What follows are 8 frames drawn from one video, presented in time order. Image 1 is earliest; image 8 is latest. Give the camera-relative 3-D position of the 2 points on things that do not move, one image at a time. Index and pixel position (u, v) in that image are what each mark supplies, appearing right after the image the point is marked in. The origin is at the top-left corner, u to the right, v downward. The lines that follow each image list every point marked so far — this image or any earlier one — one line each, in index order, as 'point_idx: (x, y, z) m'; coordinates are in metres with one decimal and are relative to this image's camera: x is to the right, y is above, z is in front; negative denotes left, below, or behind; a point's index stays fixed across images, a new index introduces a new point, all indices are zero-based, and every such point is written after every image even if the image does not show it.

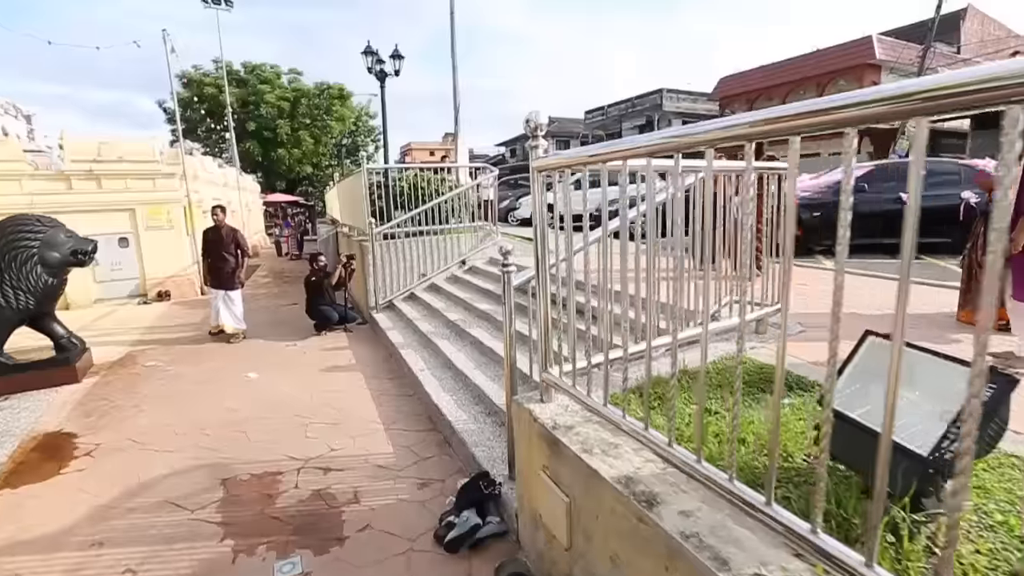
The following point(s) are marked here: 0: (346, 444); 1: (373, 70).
0: (-1.3, -1.2, +3.7) m
1: (-2.2, +3.4, +7.3) m
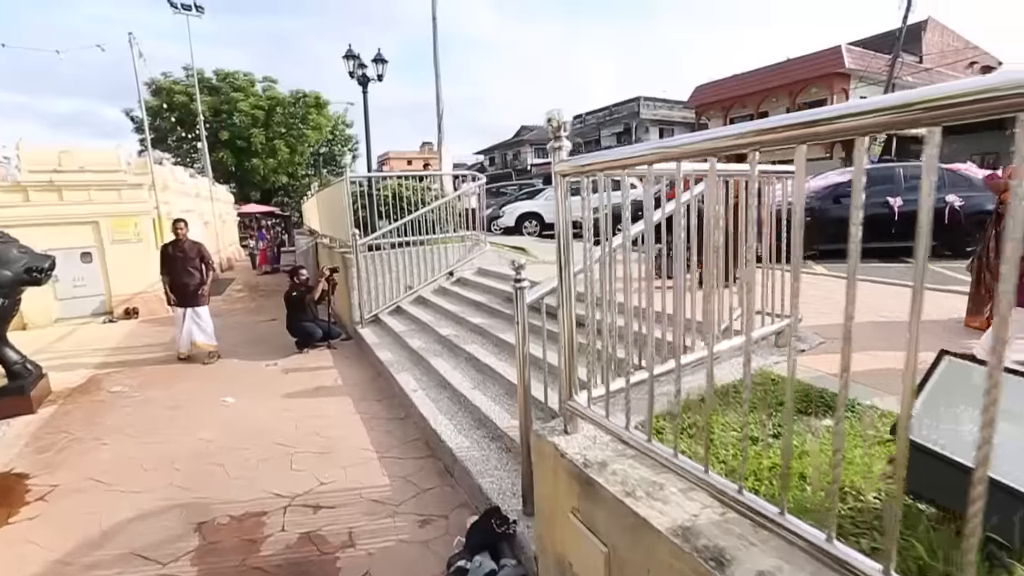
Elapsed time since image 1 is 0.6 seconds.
0: (-1.3, -1.4, +3.4) m
1: (-2.3, +3.2, +7.0) m
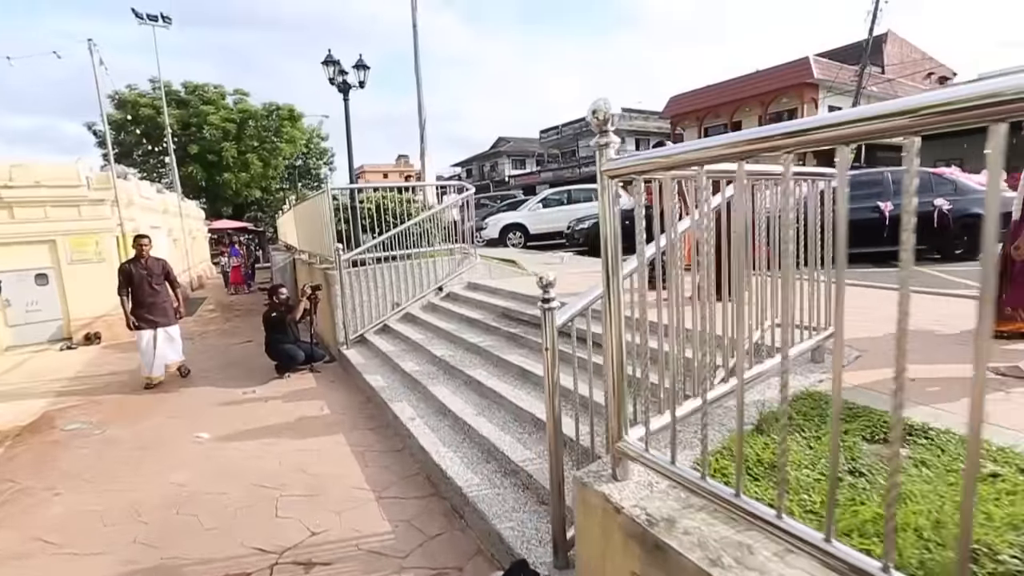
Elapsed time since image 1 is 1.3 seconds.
0: (-1.2, -1.5, +3.0) m
1: (-2.5, +2.9, +6.7) m
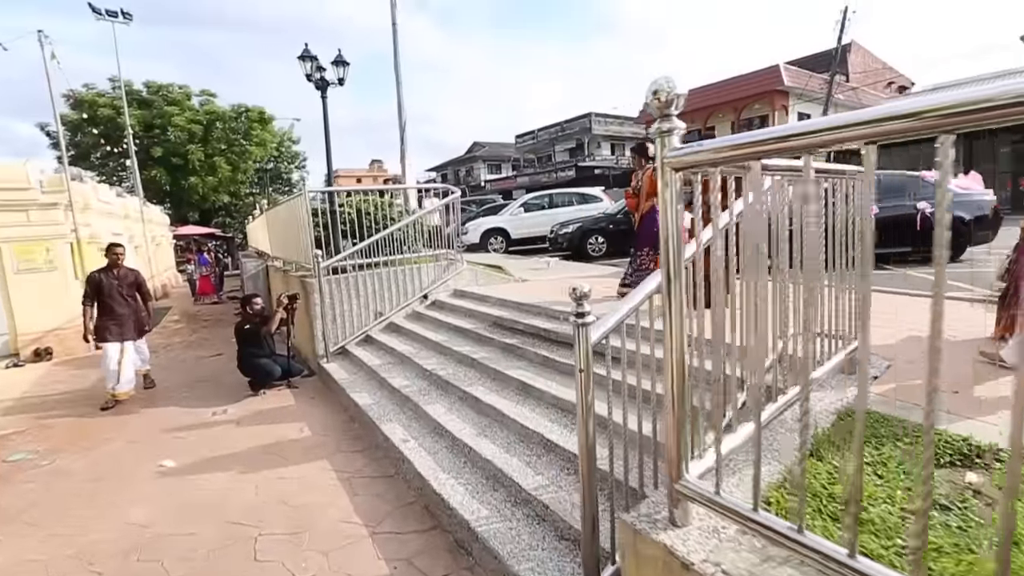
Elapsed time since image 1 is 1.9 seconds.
0: (-1.1, -1.6, +2.6) m
1: (-2.7, +2.8, +6.3) m
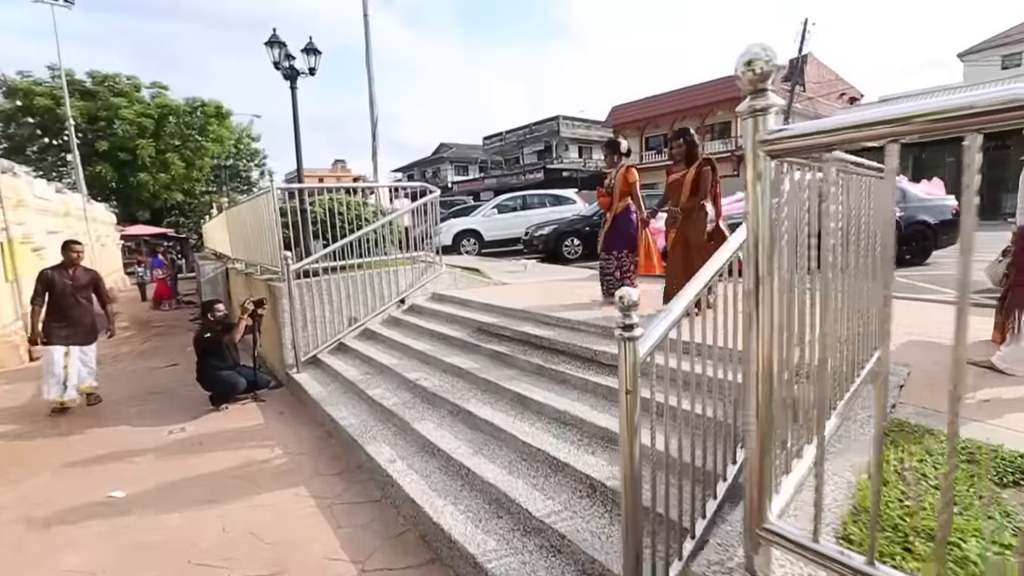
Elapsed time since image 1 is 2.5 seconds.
0: (-1.0, -1.6, +2.3) m
1: (-2.9, +2.8, +5.8) m
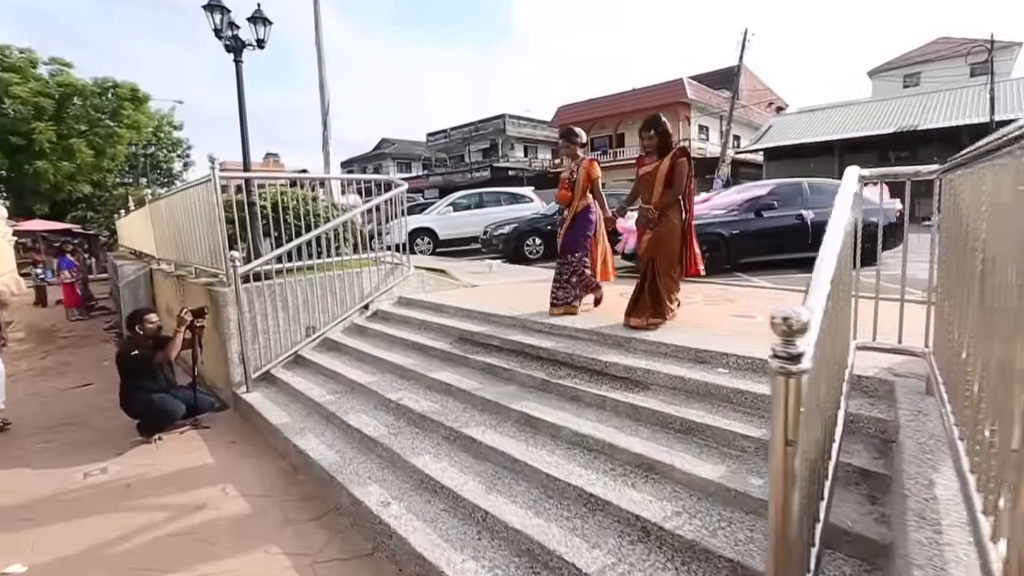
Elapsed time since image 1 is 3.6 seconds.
0: (-0.8, -1.6, +1.7) m
1: (-3.1, +2.7, +5.0) m
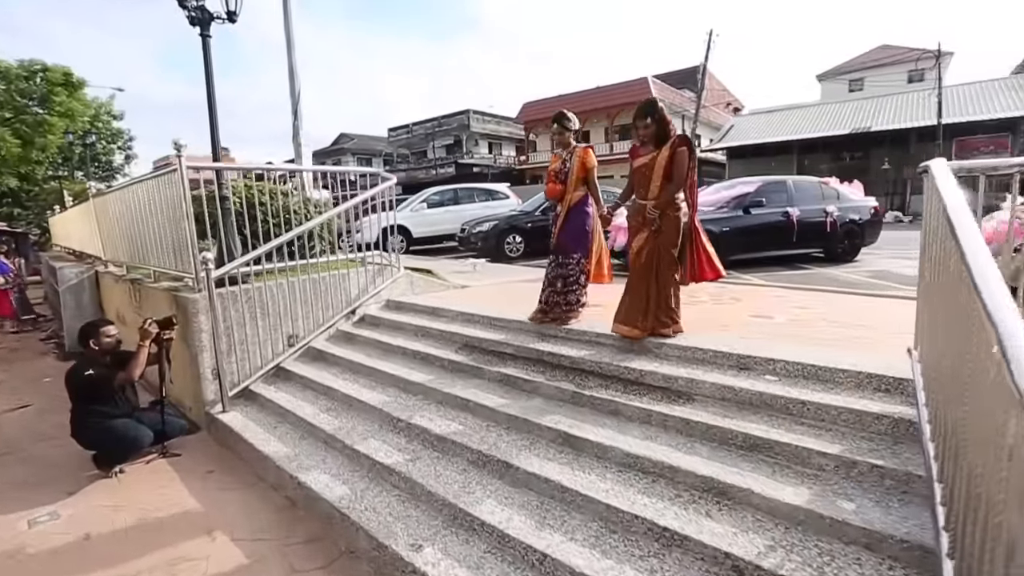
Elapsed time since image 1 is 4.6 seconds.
0: (-0.4, -1.7, +1.3) m
1: (-3.1, +2.6, +4.4) m
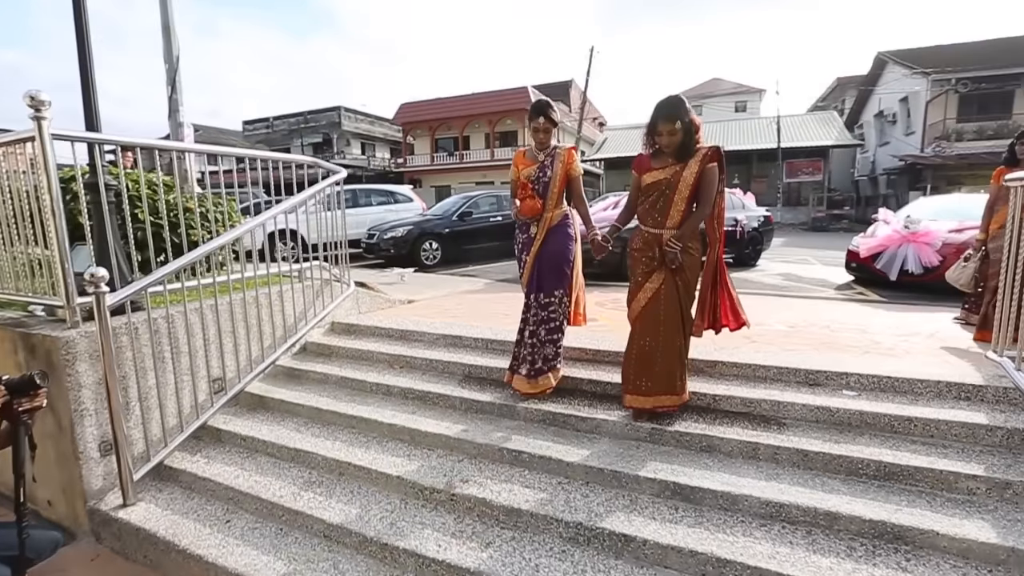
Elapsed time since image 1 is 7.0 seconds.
0: (+0.5, -1.8, +0.7) m
1: (-3.0, +2.4, +2.9) m
